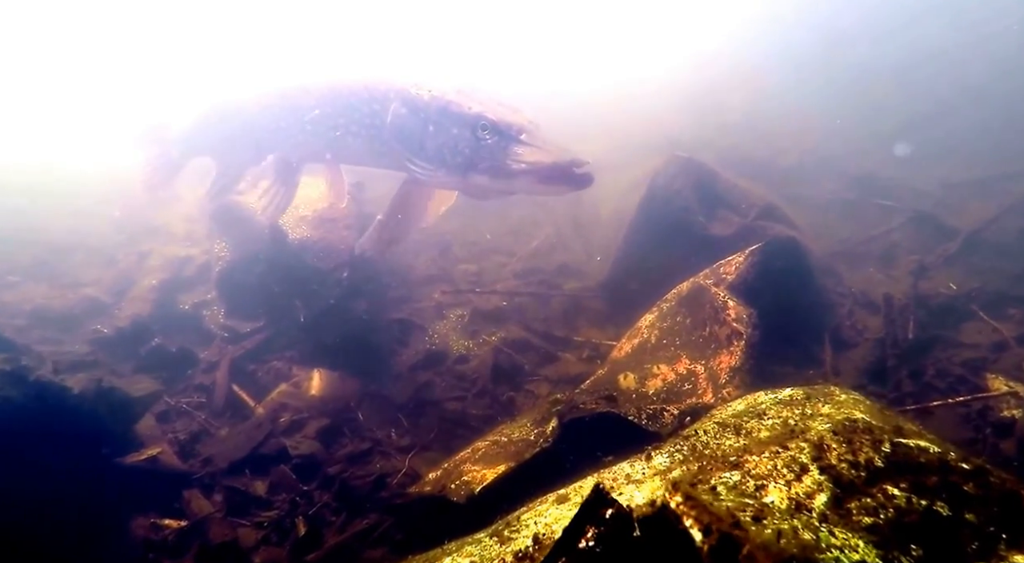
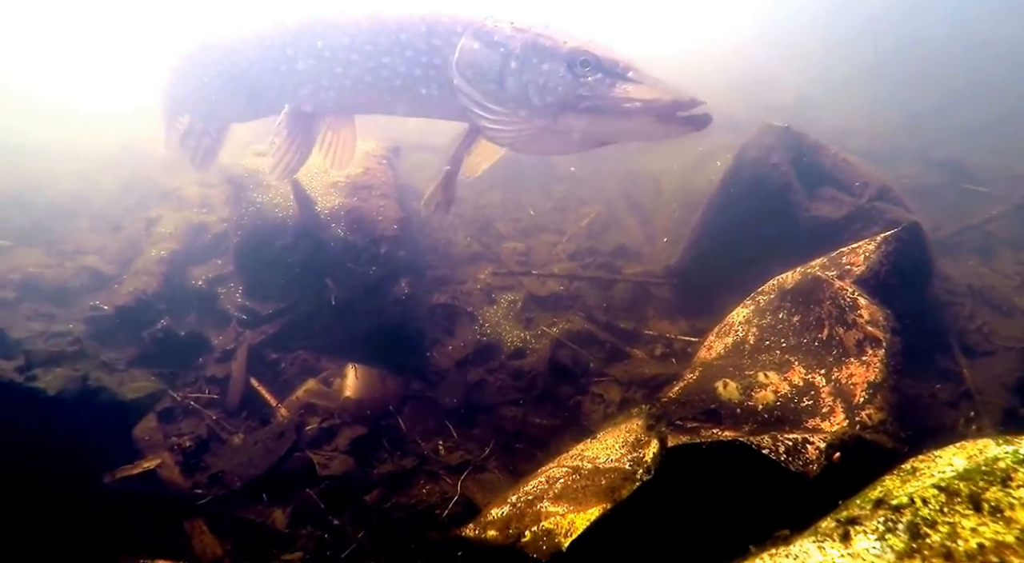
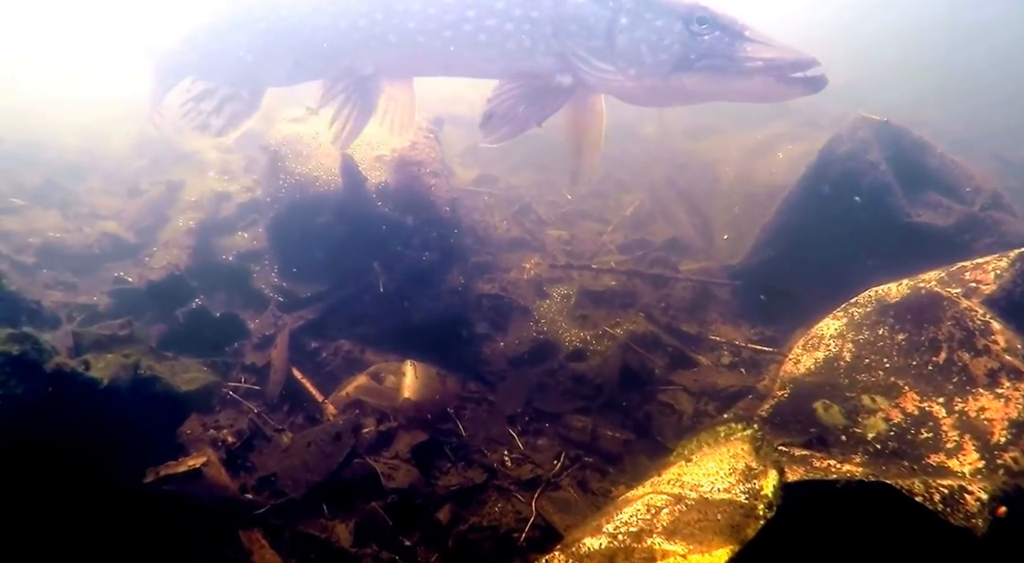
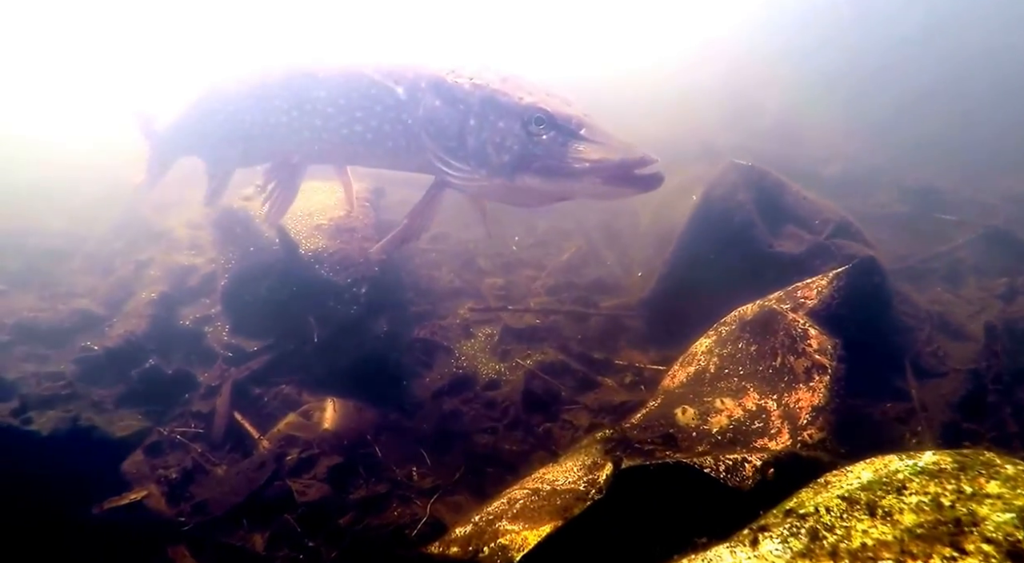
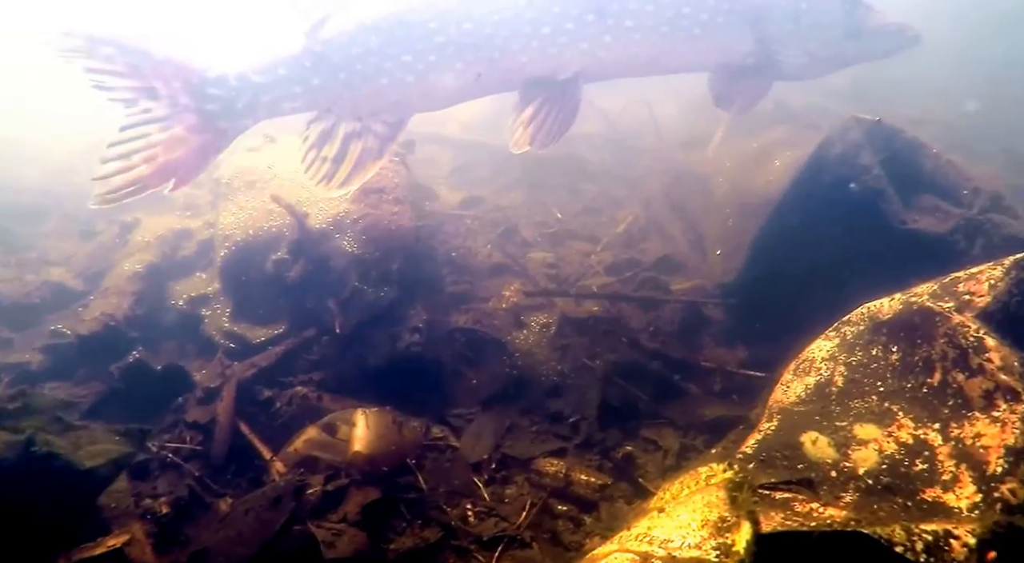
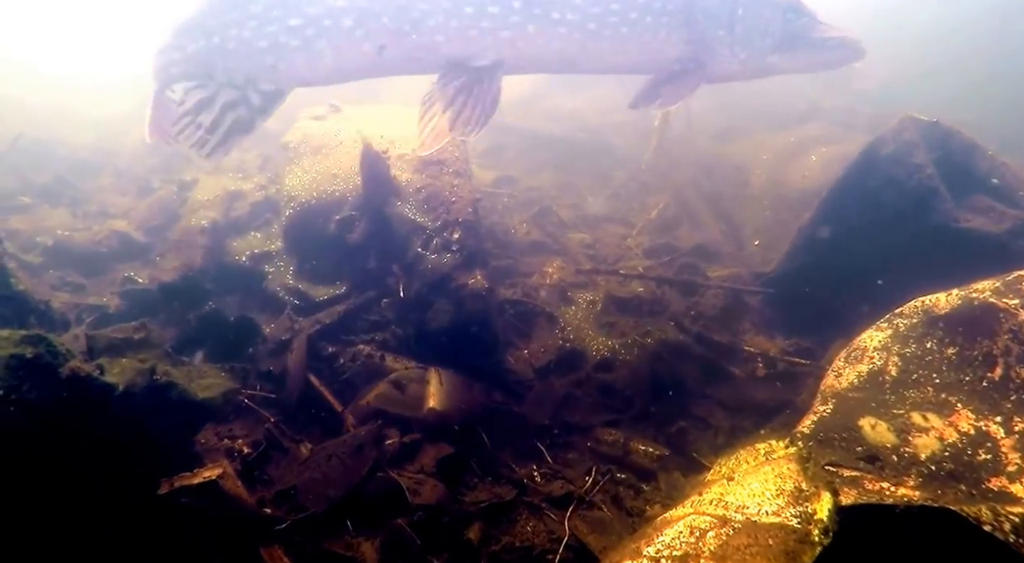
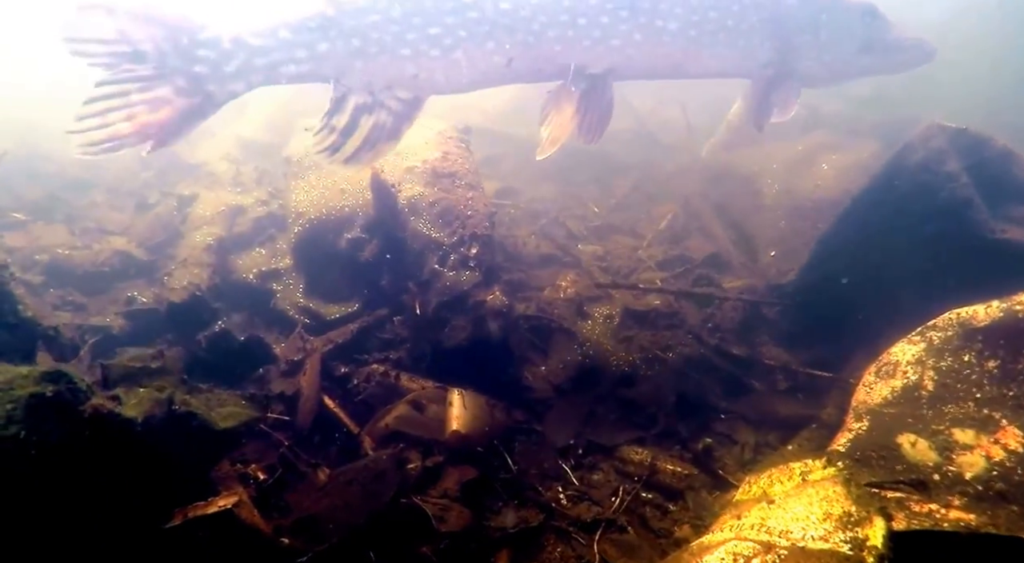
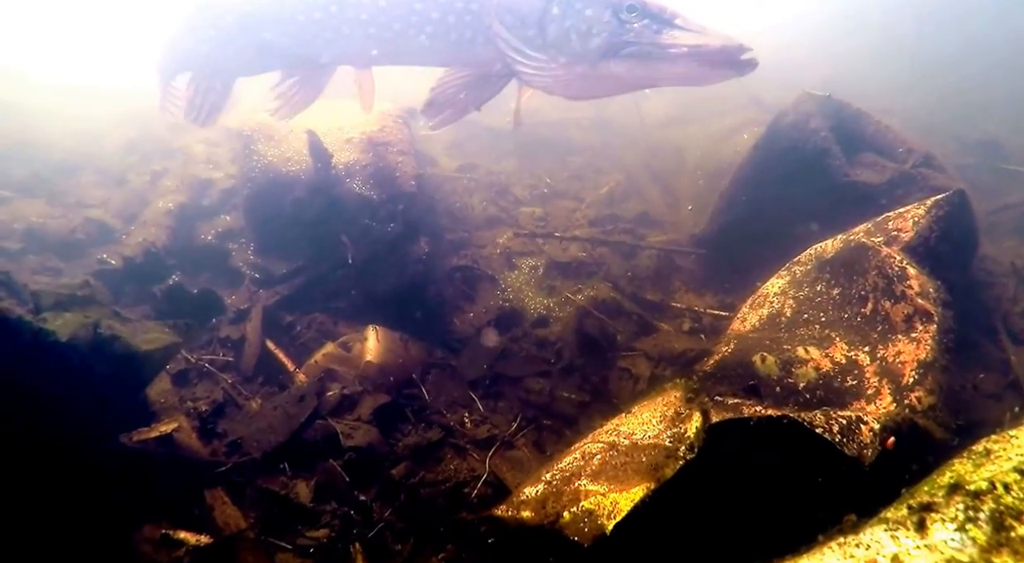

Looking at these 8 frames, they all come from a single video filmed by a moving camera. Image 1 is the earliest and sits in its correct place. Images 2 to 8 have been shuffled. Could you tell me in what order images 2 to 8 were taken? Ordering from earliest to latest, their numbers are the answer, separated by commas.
4, 2, 8, 3, 6, 7, 5
